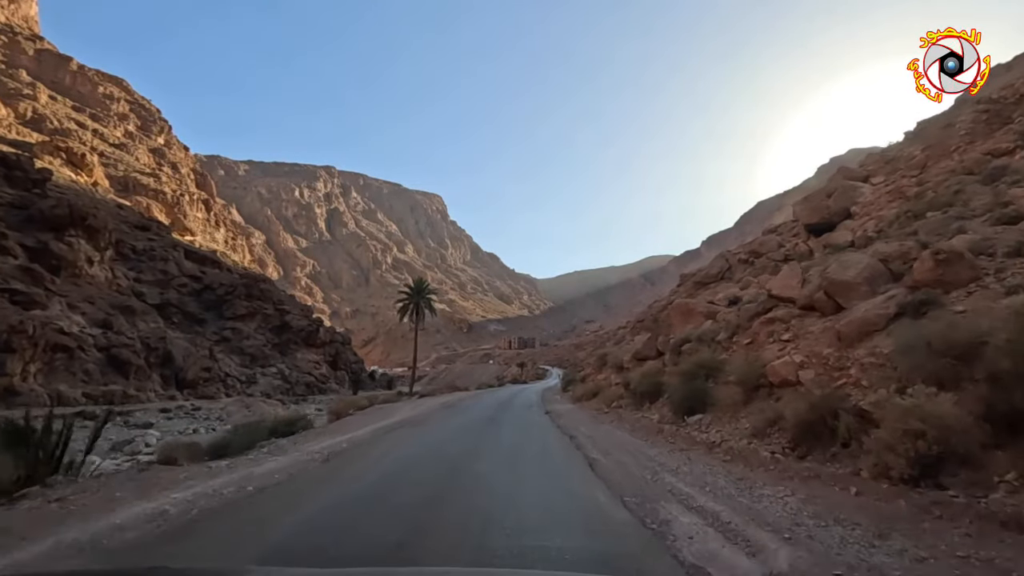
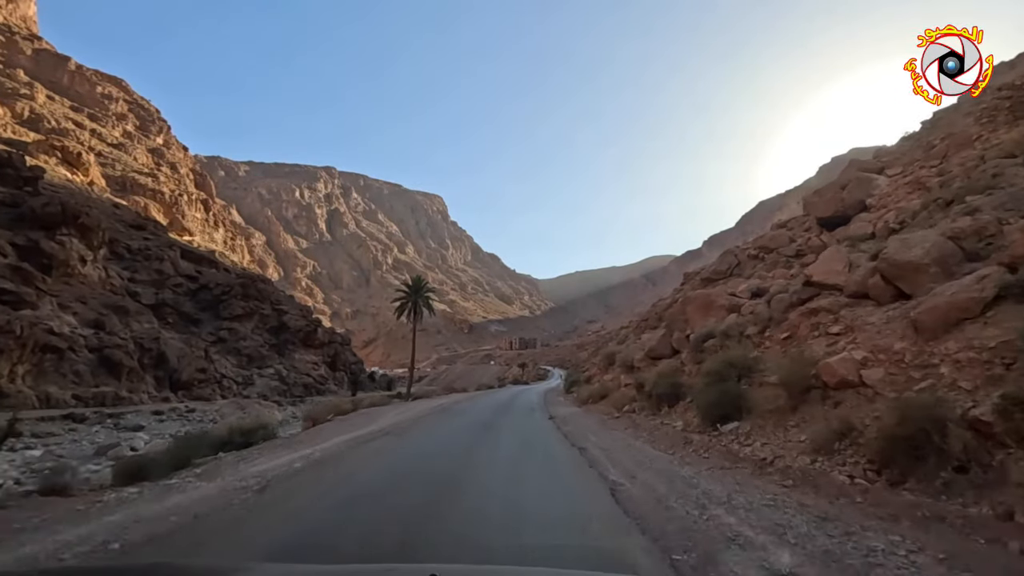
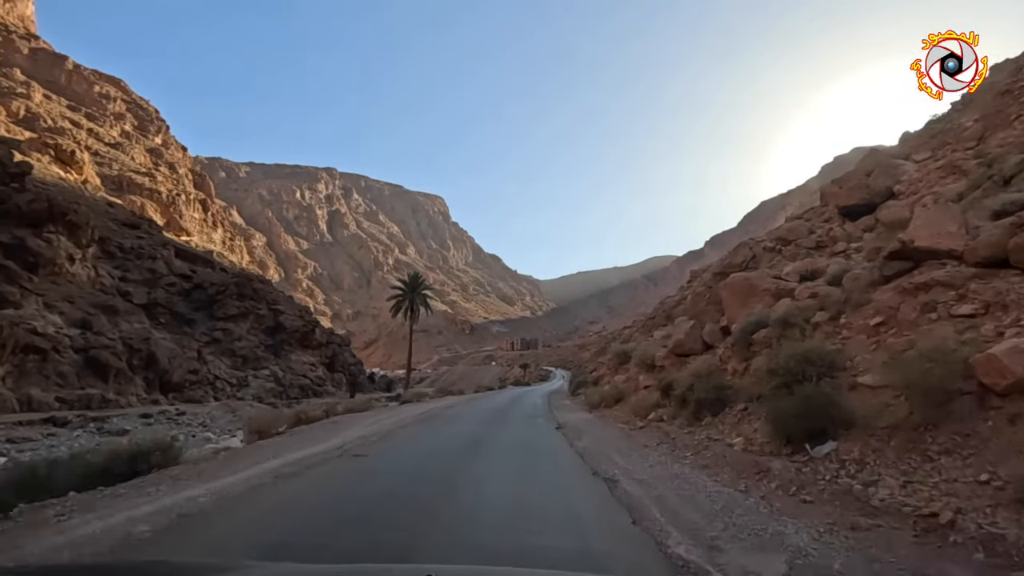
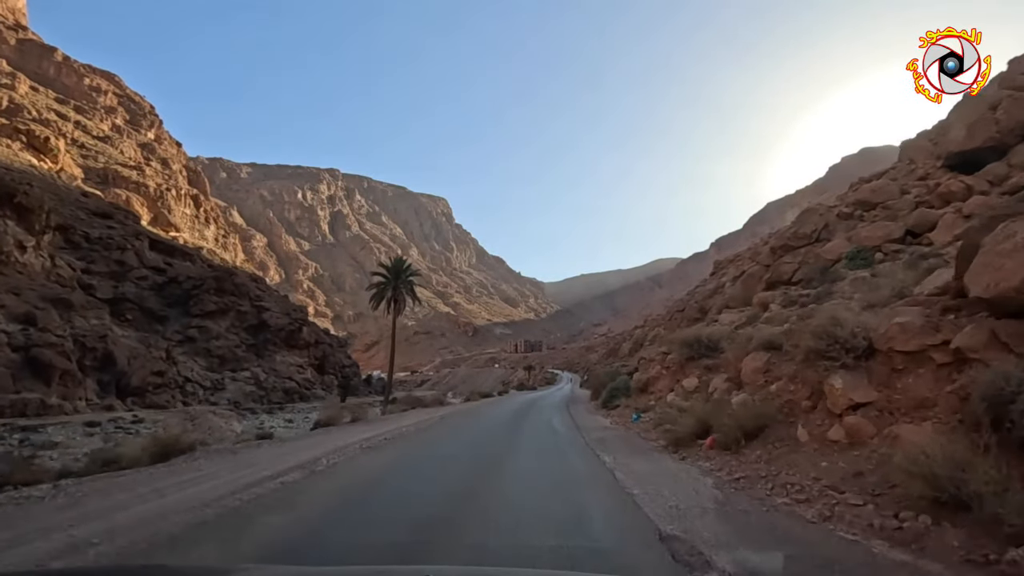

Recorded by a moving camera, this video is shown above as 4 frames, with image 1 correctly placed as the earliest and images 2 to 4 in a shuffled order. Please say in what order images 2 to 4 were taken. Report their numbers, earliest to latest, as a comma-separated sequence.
2, 3, 4
